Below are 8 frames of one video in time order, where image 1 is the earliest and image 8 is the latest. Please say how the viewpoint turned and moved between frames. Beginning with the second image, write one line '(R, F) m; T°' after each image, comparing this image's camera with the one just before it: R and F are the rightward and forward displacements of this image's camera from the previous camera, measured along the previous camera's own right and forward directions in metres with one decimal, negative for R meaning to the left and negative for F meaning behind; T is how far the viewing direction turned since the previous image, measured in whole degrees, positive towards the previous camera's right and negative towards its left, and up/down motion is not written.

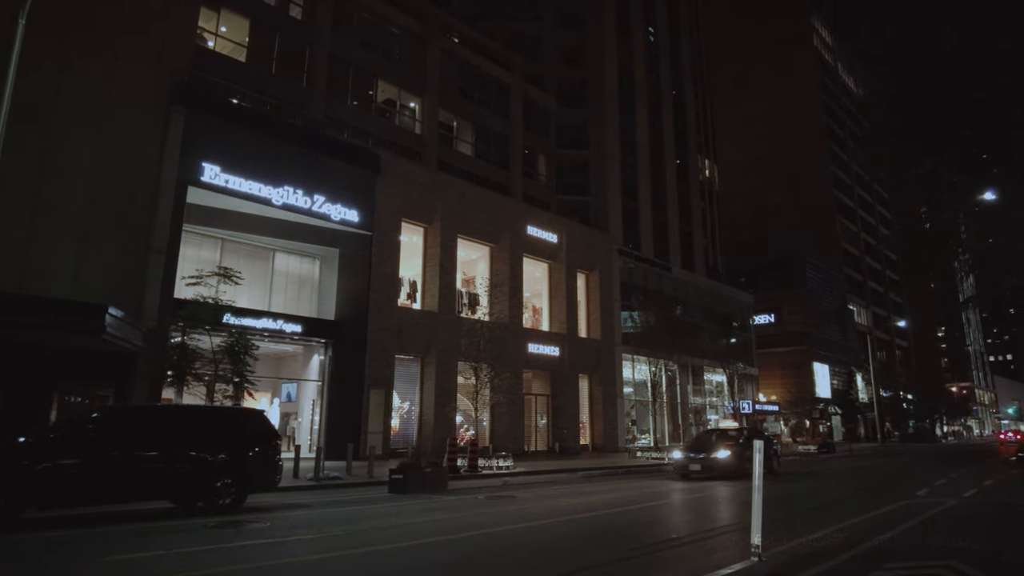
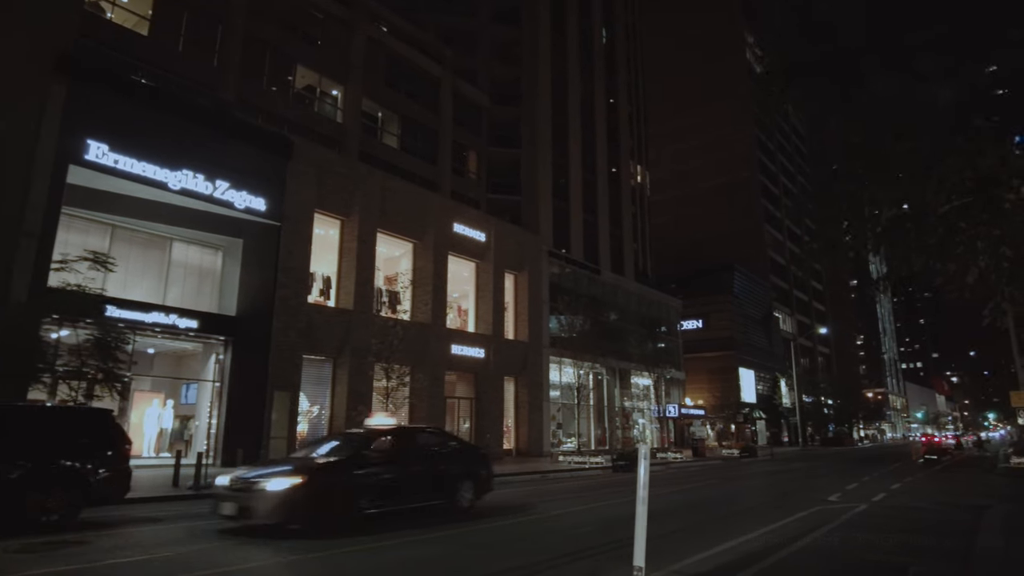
(+0.8, +1.0) m; +5°
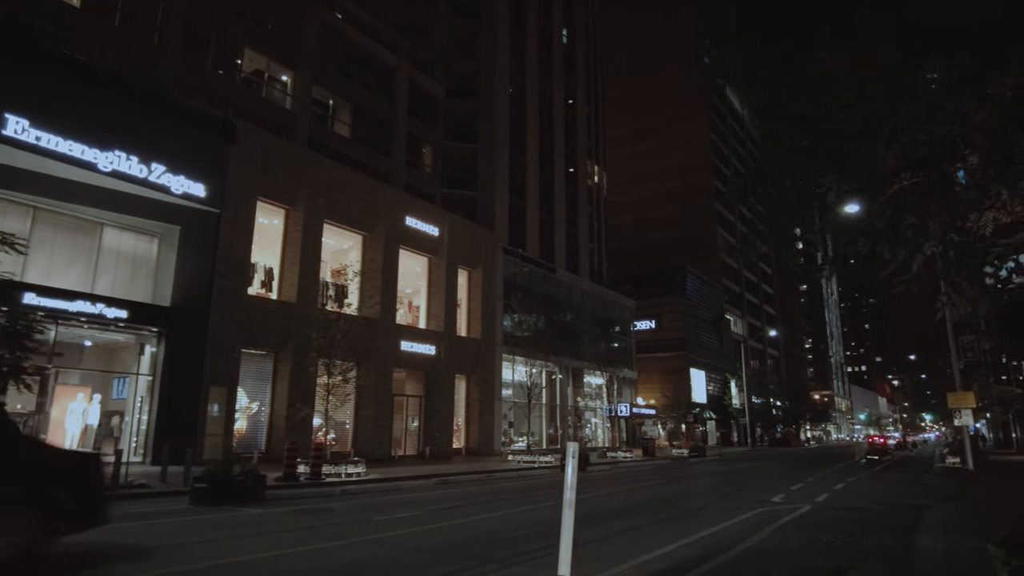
(+0.3, +0.5) m; +4°
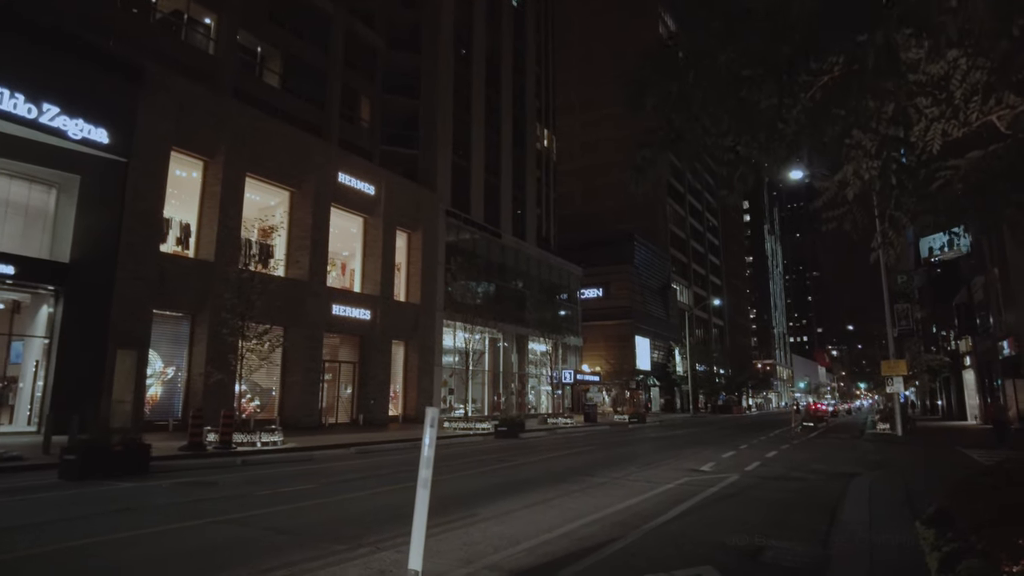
(+0.7, +1.0) m; +4°
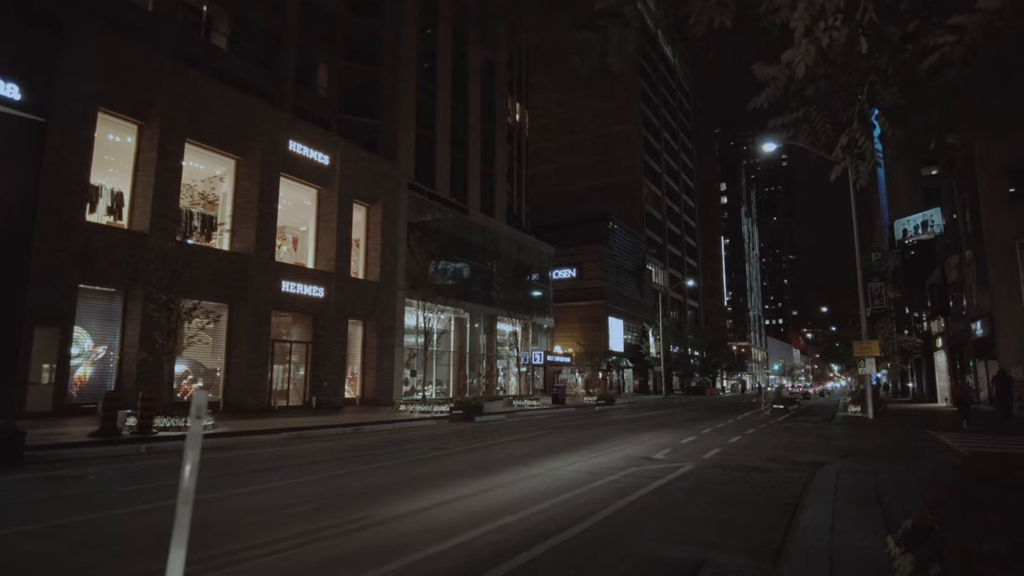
(+0.8, +1.3) m; +2°
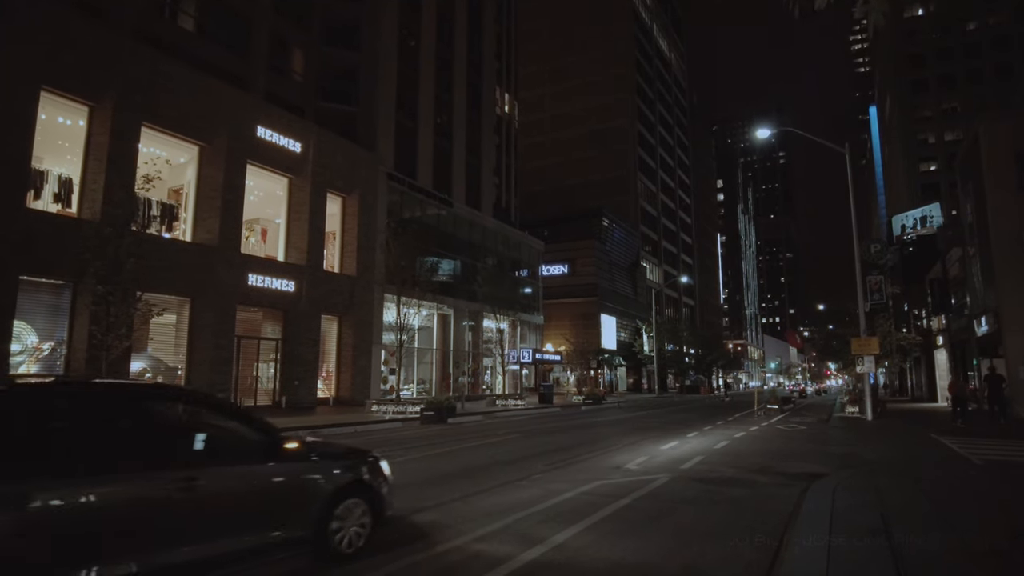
(+0.7, +1.5) m; 0°
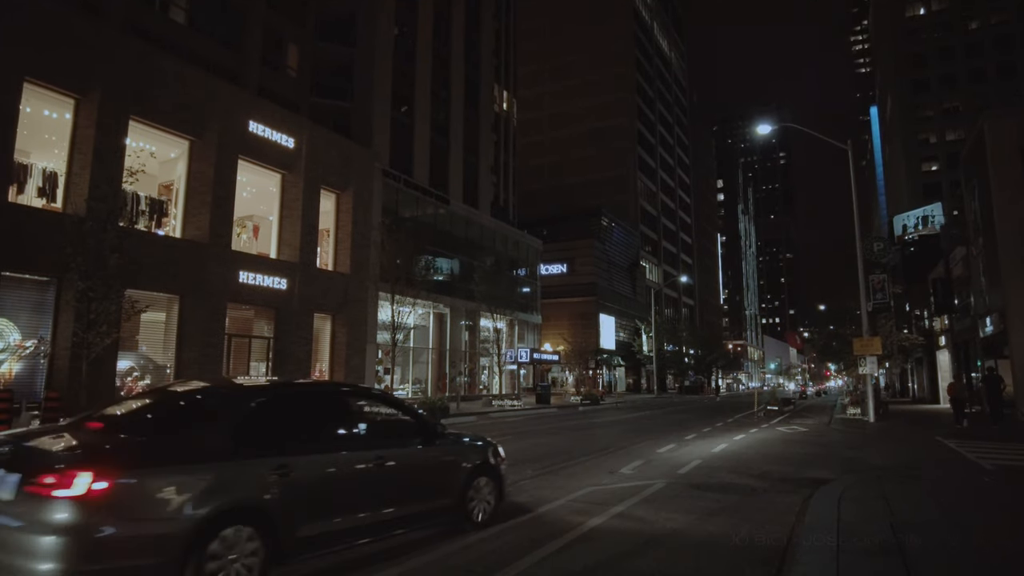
(+0.2, +0.5) m; 0°
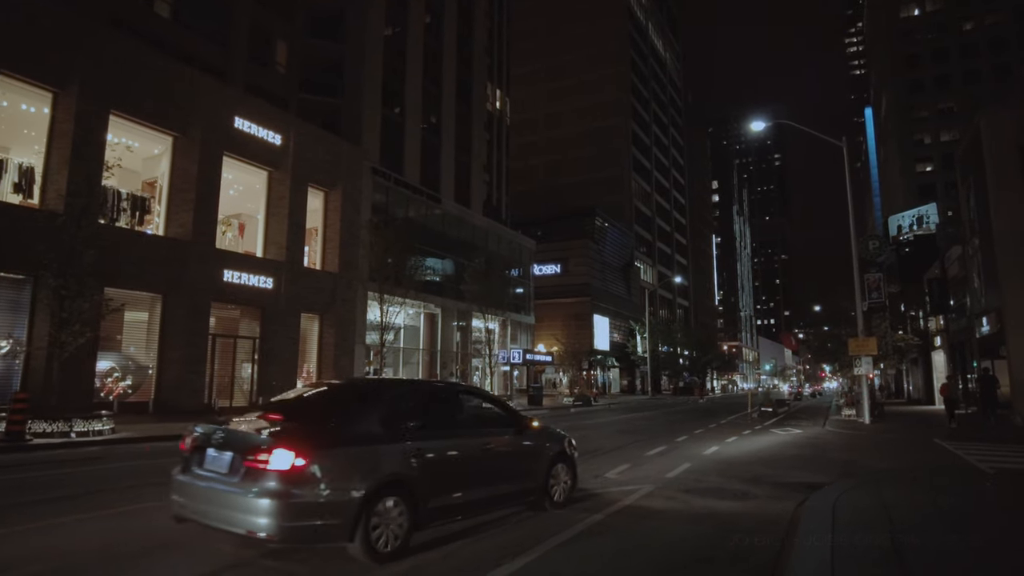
(+0.2, +0.4) m; 0°
